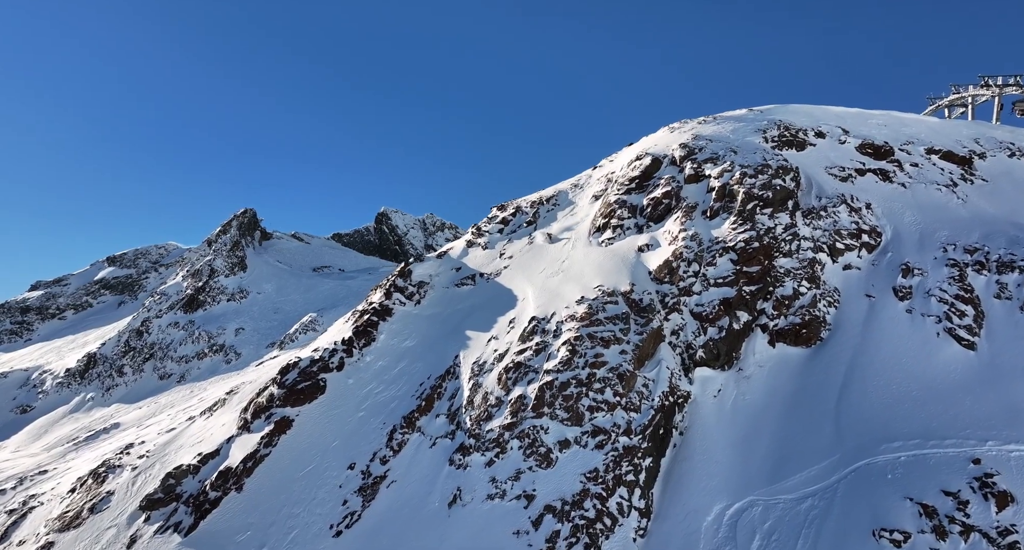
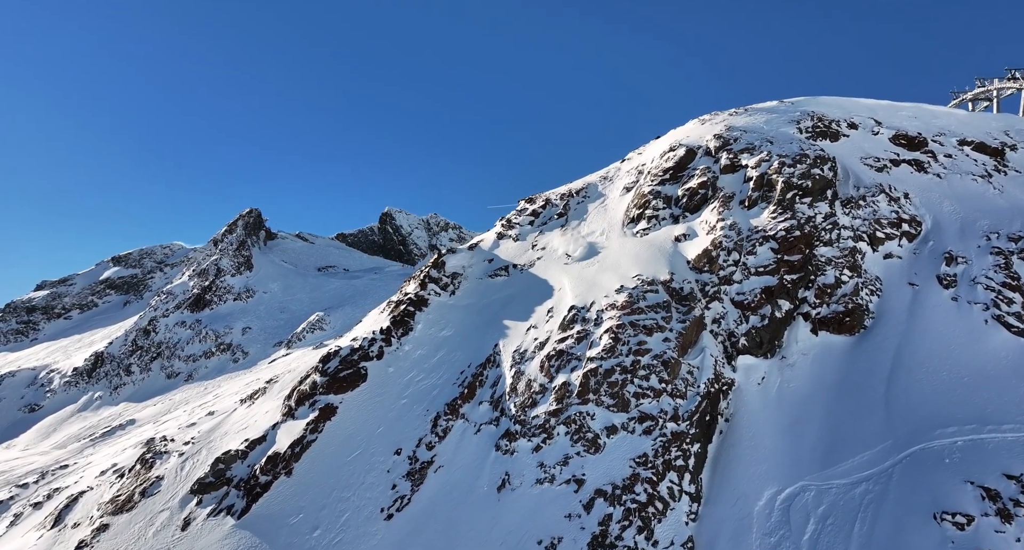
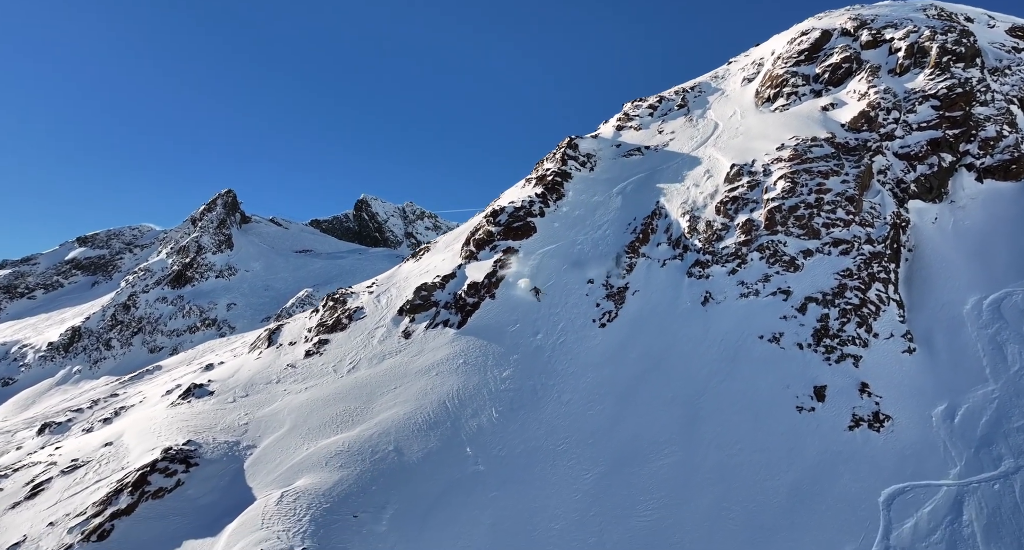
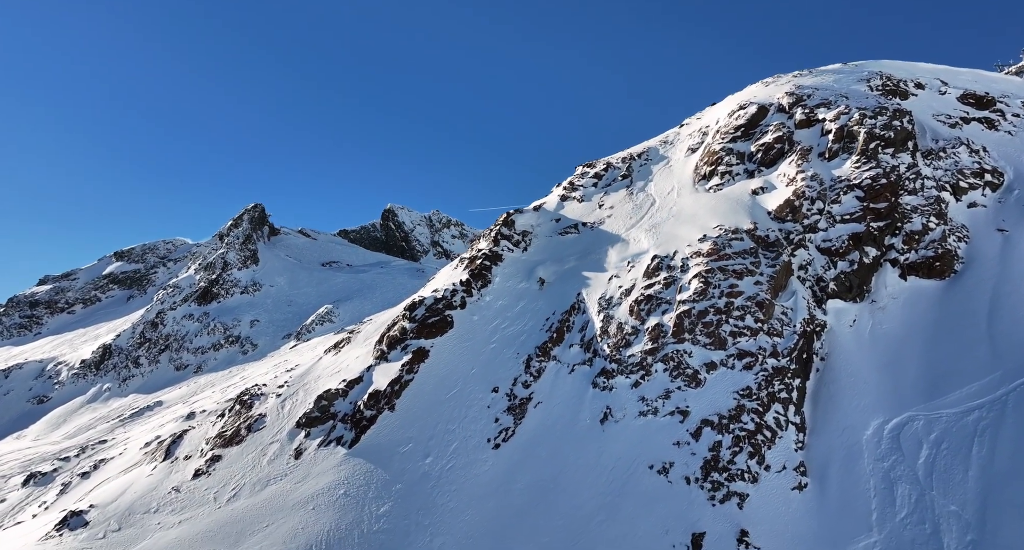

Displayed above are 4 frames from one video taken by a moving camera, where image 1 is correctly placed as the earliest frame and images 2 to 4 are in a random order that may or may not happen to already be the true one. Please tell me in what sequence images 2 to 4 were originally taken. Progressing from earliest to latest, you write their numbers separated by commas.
2, 4, 3
